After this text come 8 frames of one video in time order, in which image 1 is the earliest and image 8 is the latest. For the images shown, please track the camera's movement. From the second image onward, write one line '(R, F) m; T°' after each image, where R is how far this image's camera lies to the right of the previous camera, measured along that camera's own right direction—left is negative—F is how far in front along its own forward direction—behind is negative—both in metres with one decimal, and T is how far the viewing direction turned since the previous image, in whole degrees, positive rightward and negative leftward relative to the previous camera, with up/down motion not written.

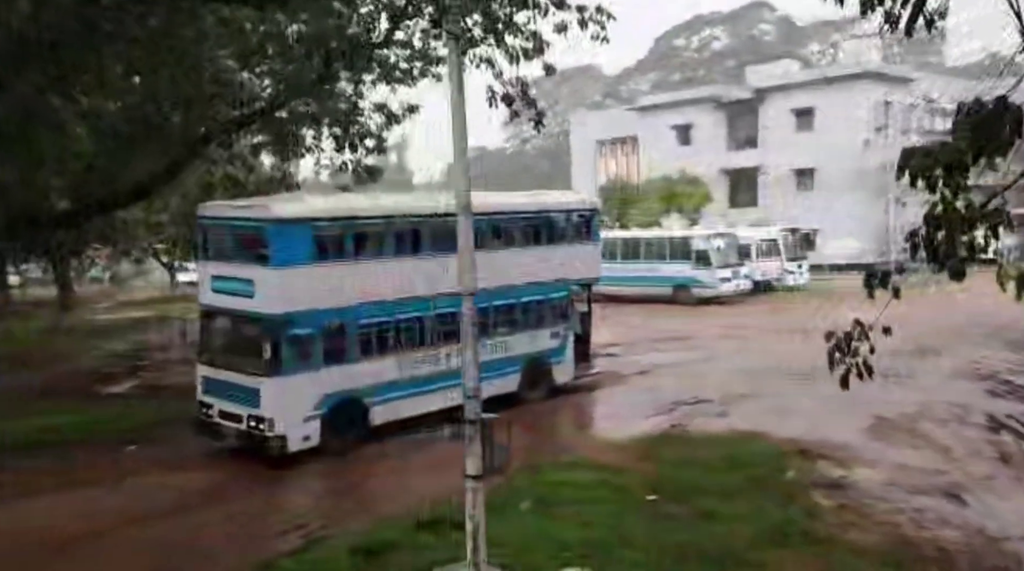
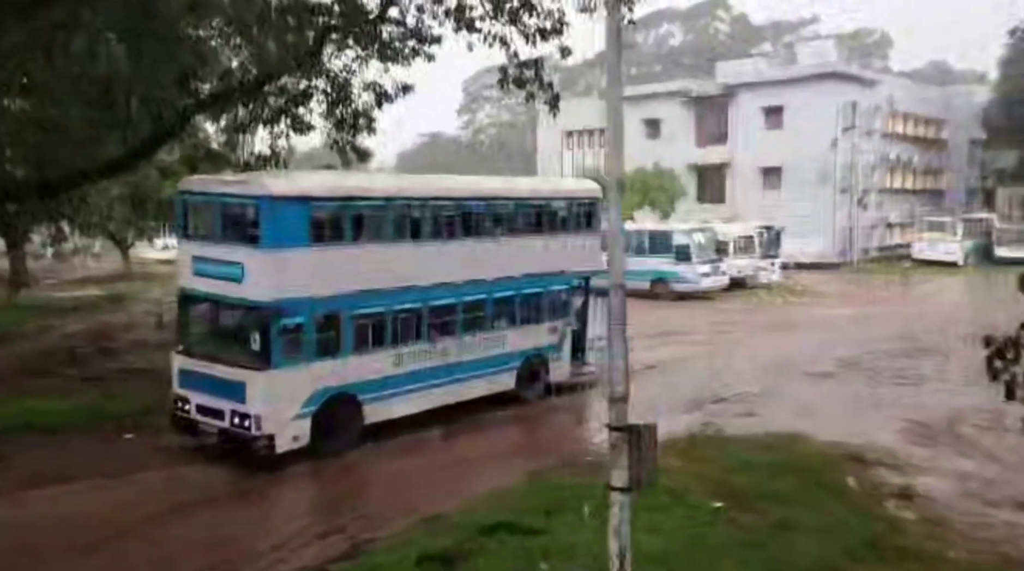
(-0.4, +0.4) m; +3°
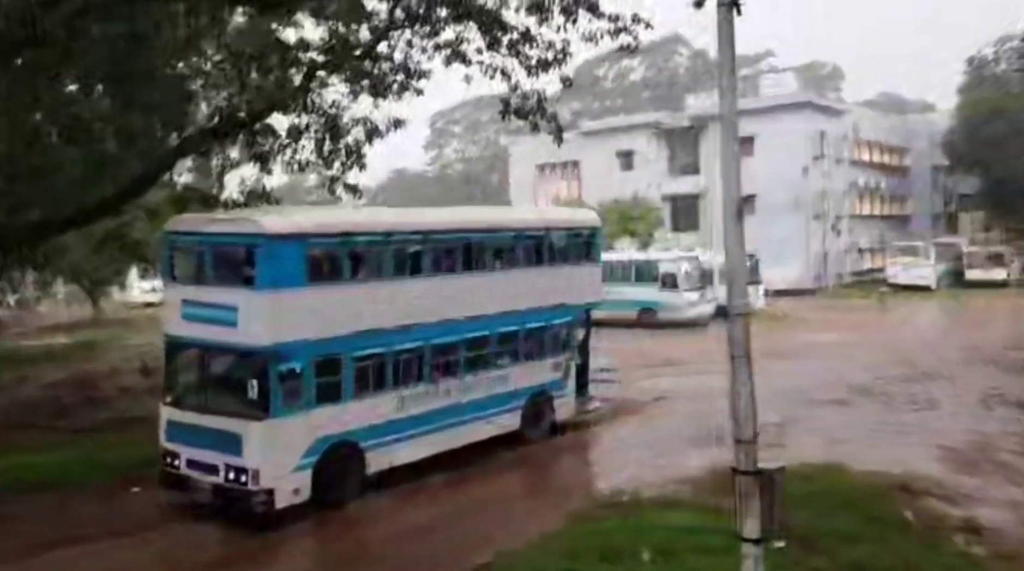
(-0.2, +0.3) m; +2°
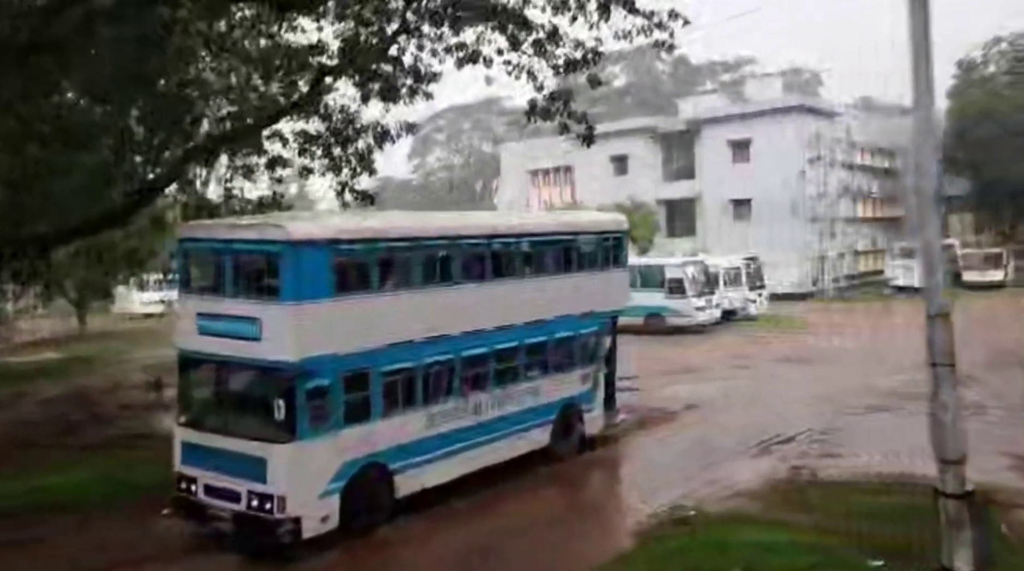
(-0.3, +0.3) m; +1°
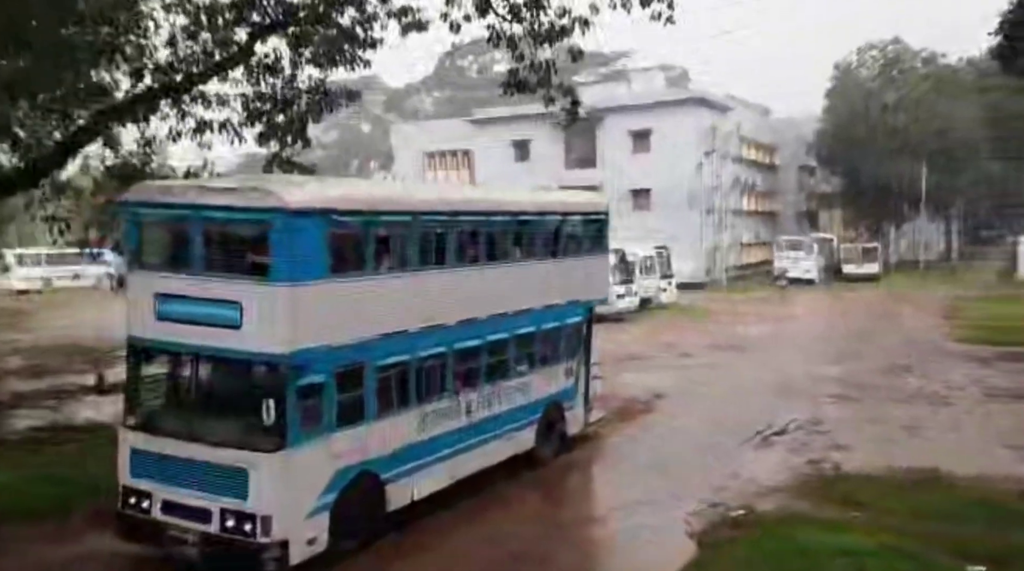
(-0.7, +0.6) m; +8°
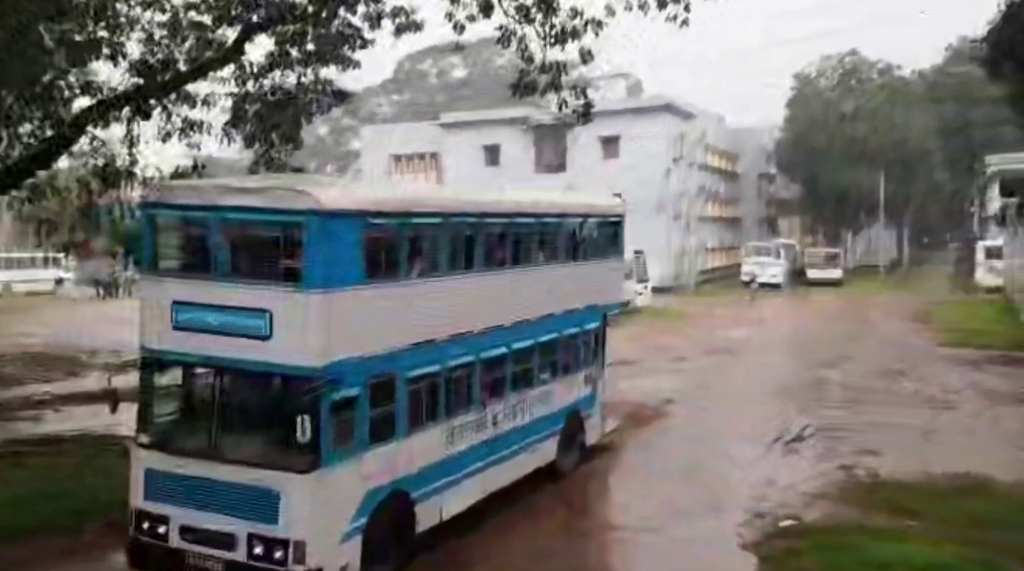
(-0.3, +0.2) m; +3°
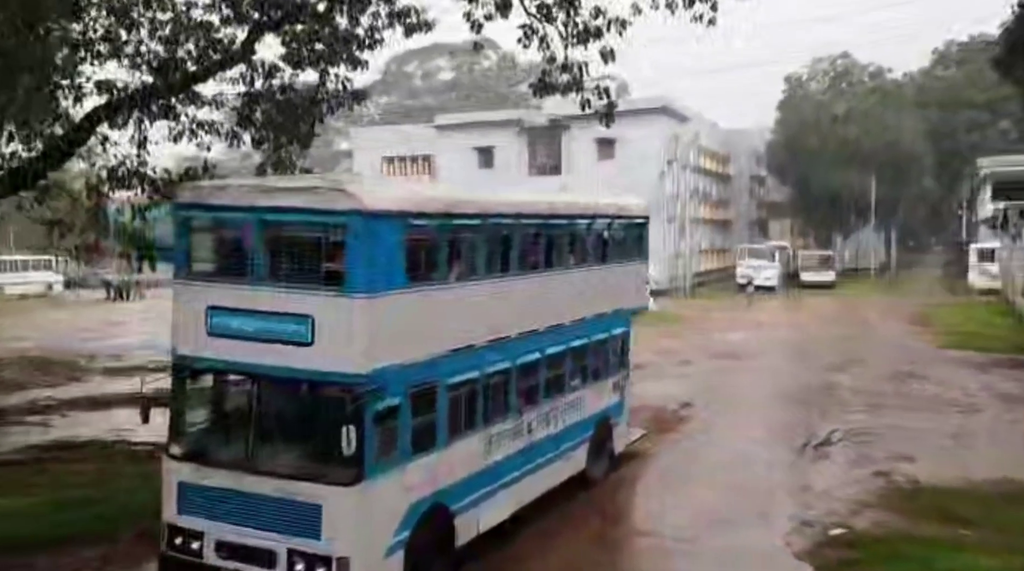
(-0.2, +0.1) m; +1°
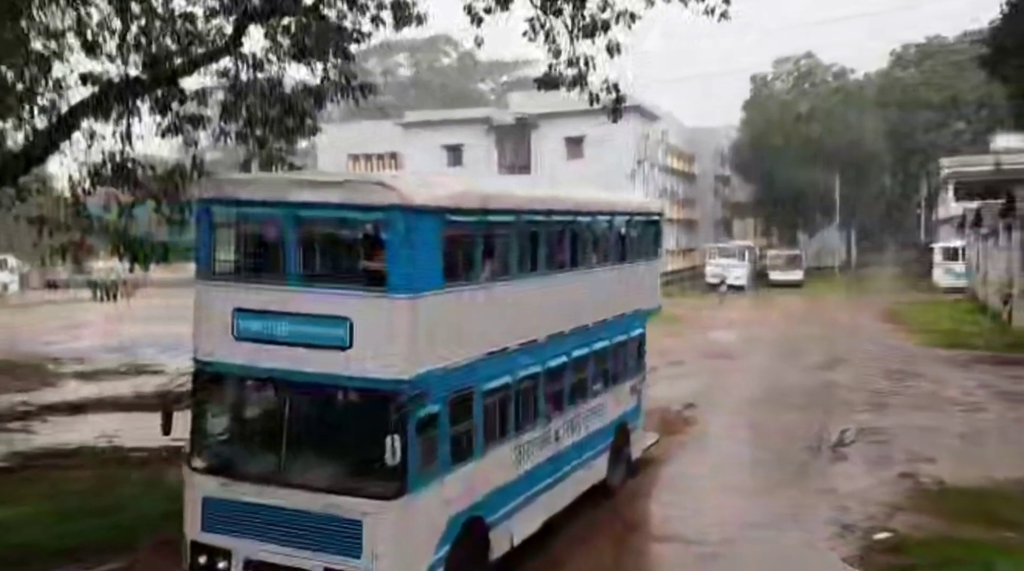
(-0.3, +0.2) m; +3°
